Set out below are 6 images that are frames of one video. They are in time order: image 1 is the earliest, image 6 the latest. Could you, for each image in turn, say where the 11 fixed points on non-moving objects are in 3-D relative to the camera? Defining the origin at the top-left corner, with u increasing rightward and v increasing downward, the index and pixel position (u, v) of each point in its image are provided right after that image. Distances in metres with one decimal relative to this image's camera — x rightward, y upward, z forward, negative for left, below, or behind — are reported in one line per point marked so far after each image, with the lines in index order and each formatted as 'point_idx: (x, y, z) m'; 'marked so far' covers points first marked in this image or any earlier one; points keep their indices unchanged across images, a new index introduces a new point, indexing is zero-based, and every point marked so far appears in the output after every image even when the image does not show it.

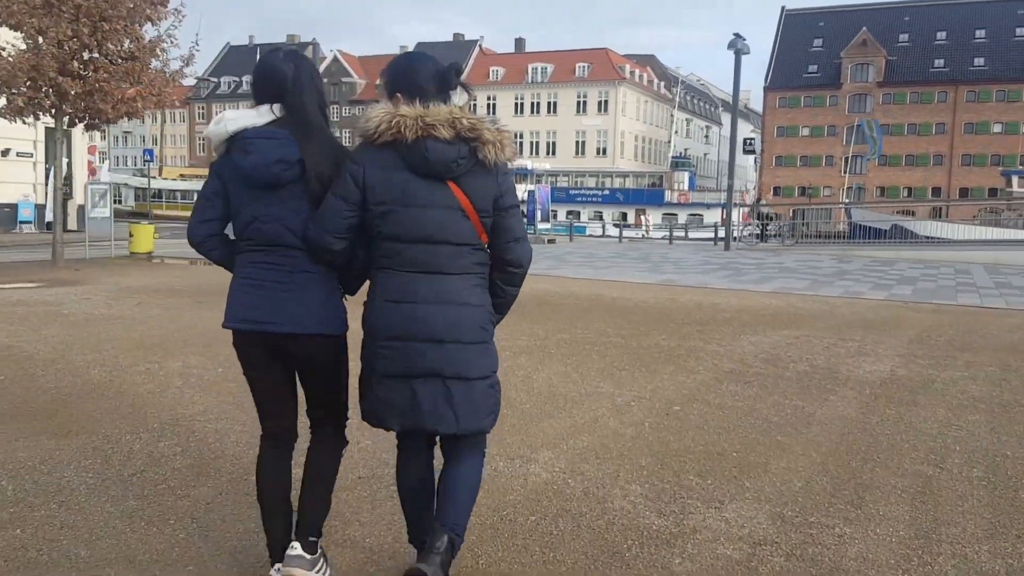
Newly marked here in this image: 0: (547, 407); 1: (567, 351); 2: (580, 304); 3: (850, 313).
0: (+0.3, -0.8, +6.2) m
1: (+0.5, -0.6, +8.5) m
2: (+1.0, -0.2, +12.9) m
3: (+4.9, -0.4, +12.9) m
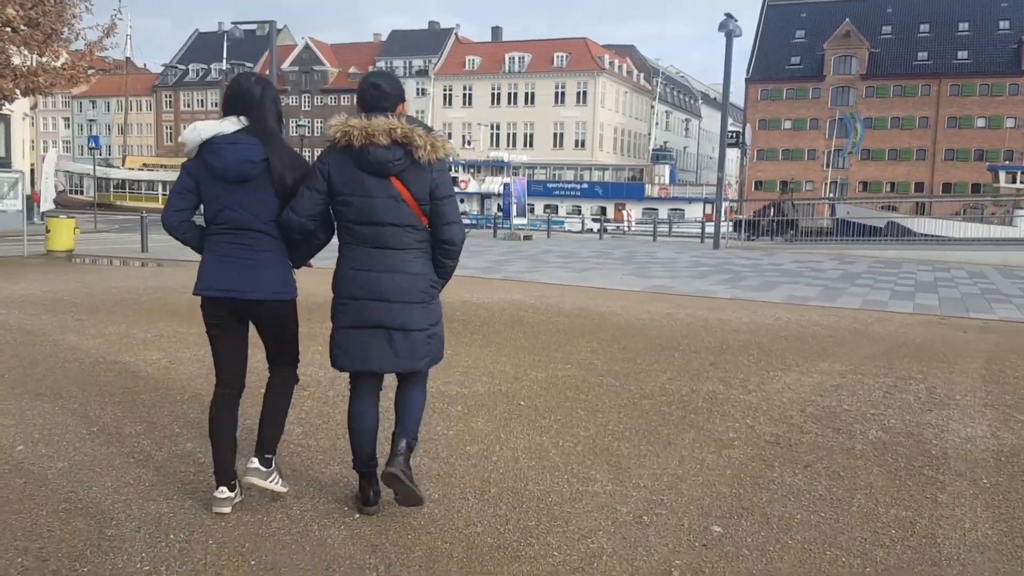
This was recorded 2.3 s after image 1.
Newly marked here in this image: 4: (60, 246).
0: (0.0, -1.1, +3.8) m
1: (+0.2, -0.8, +6.1) m
2: (+0.5, -0.4, +10.5) m
3: (+4.5, -0.5, +10.6) m
4: (-9.7, +0.9, +18.6) m
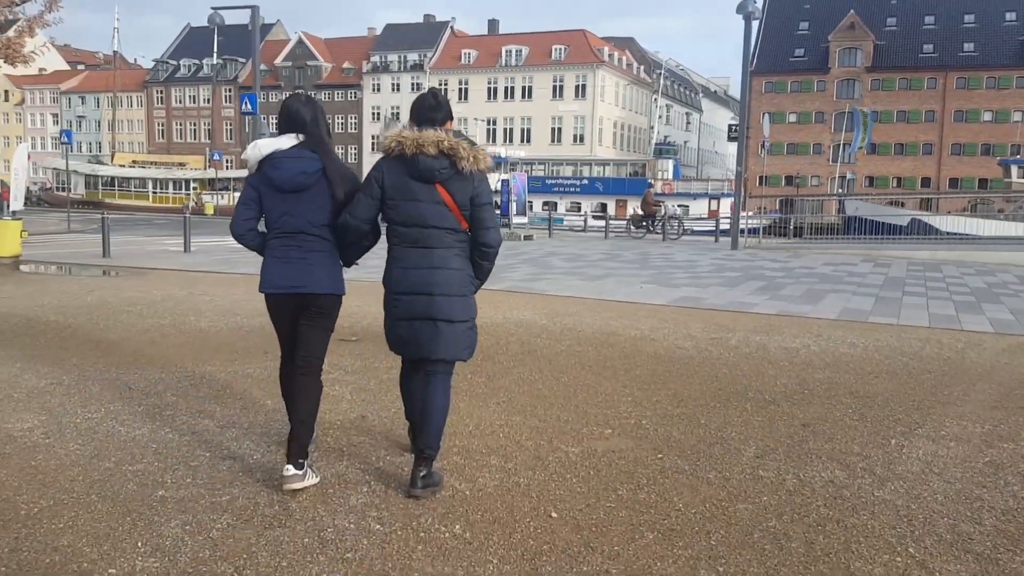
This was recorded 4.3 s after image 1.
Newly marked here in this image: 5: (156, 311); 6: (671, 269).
0: (+0.1, -1.3, +1.7) m
1: (+0.3, -1.0, +4.0) m
2: (+0.7, -0.6, +8.4) m
3: (+4.6, -0.7, +8.5) m
4: (-9.6, +0.7, +16.5) m
5: (-4.1, -0.3, +10.1) m
6: (+3.3, +0.4, +18.4) m
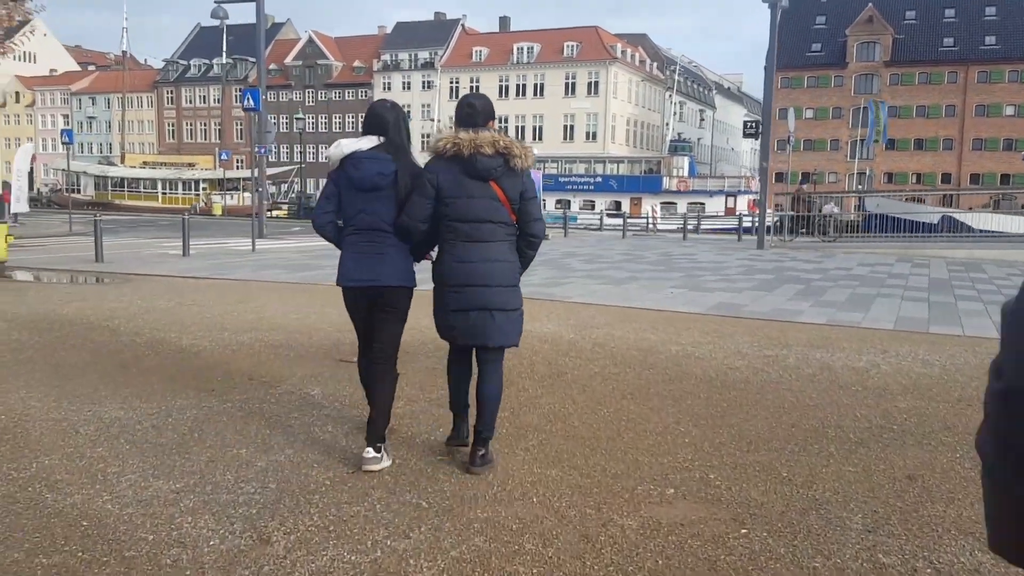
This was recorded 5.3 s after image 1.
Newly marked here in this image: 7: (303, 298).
0: (+0.3, -1.4, +0.6) m
1: (+0.5, -1.1, +2.9) m
2: (+0.9, -0.7, +7.3) m
3: (+4.8, -0.8, +7.3) m
4: (-9.3, +0.6, +15.4) m
5: (-3.9, -0.4, +9.0) m
6: (+3.7, +0.3, +17.2) m
7: (-2.7, -0.2, +11.5) m
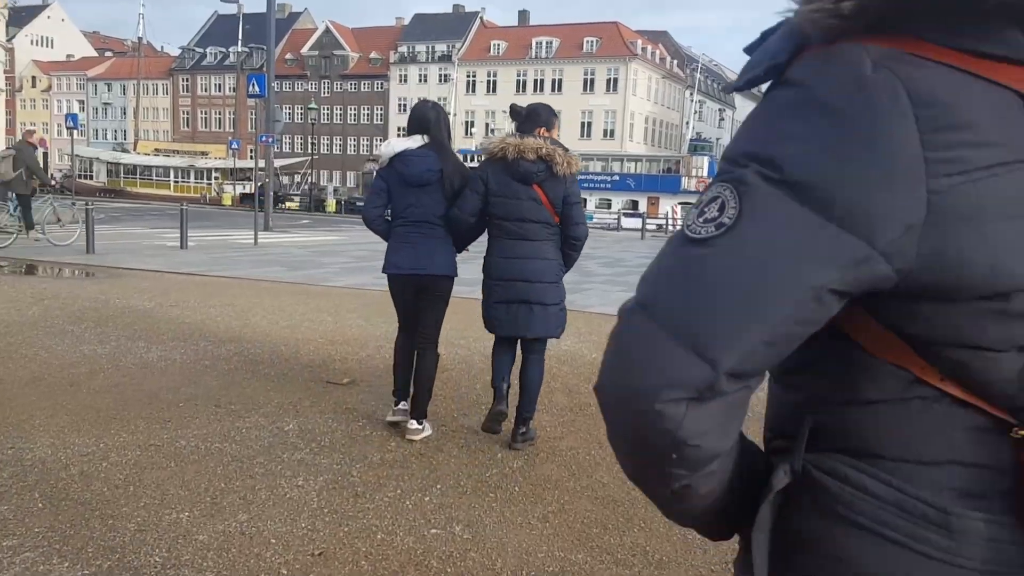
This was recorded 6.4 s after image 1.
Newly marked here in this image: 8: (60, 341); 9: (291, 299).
0: (+0.3, -1.5, -0.5) m
1: (+0.5, -1.3, +1.8) m
2: (+1.0, -0.8, +6.2) m
3: (+4.9, -1.0, +6.2) m
4: (-9.0, +0.7, +14.5) m
5: (-3.7, -0.4, +8.0) m
6: (+4.0, +0.2, +16.1) m
7: (-2.5, -0.2, +10.5) m
8: (-3.8, -0.5, +7.4) m
9: (-2.8, -0.1, +10.9) m
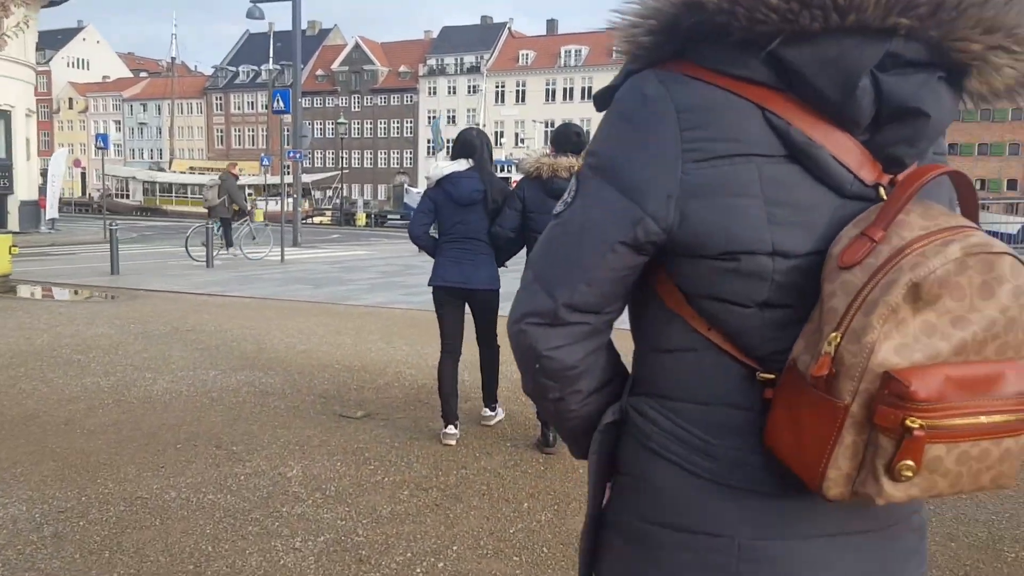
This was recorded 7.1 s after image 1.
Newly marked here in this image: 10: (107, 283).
0: (+0.2, -1.6, -1.0) m
1: (+0.6, -1.4, +1.2) m
2: (+1.2, -0.9, +5.6) m
3: (+5.1, -1.1, +5.5) m
4: (-8.5, +0.3, +14.3) m
5: (-3.5, -0.6, +7.6) m
6: (+4.5, 0.0, +15.4) m
7: (-2.2, -0.4, +10.0) m
8: (-3.6, -0.7, +7.0) m
9: (-2.4, -0.4, +10.5) m
10: (-7.0, +0.1, +15.2) m
